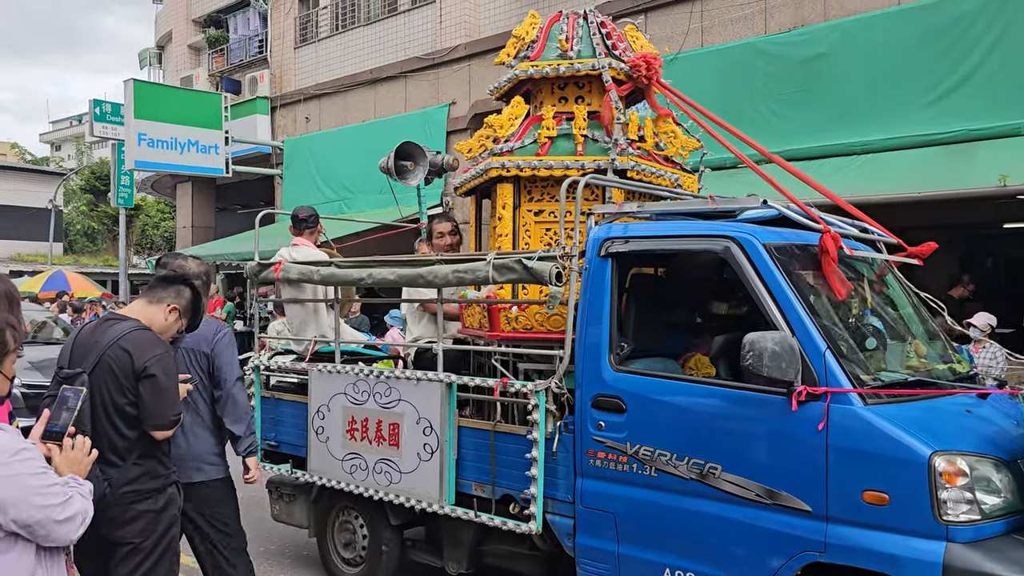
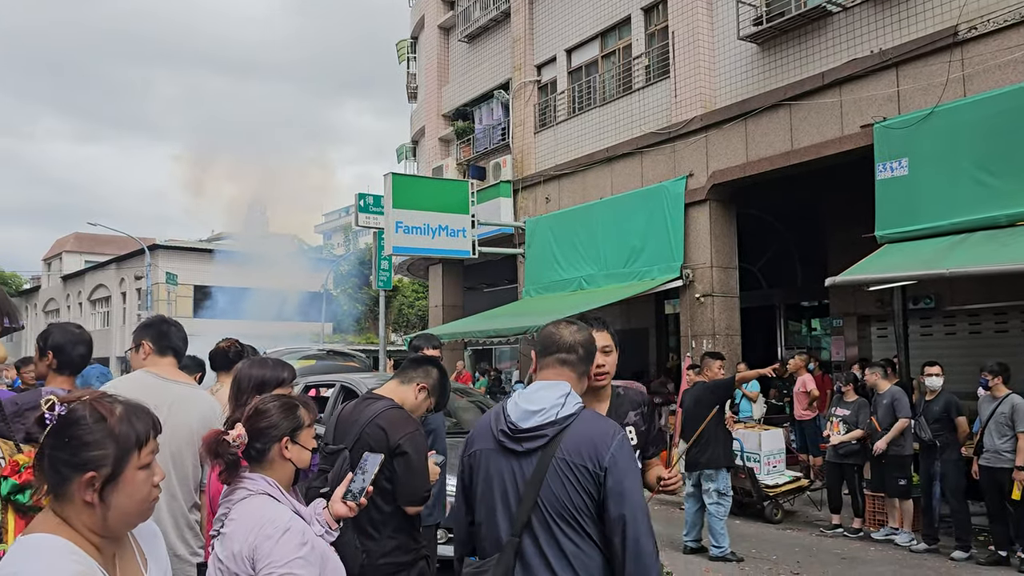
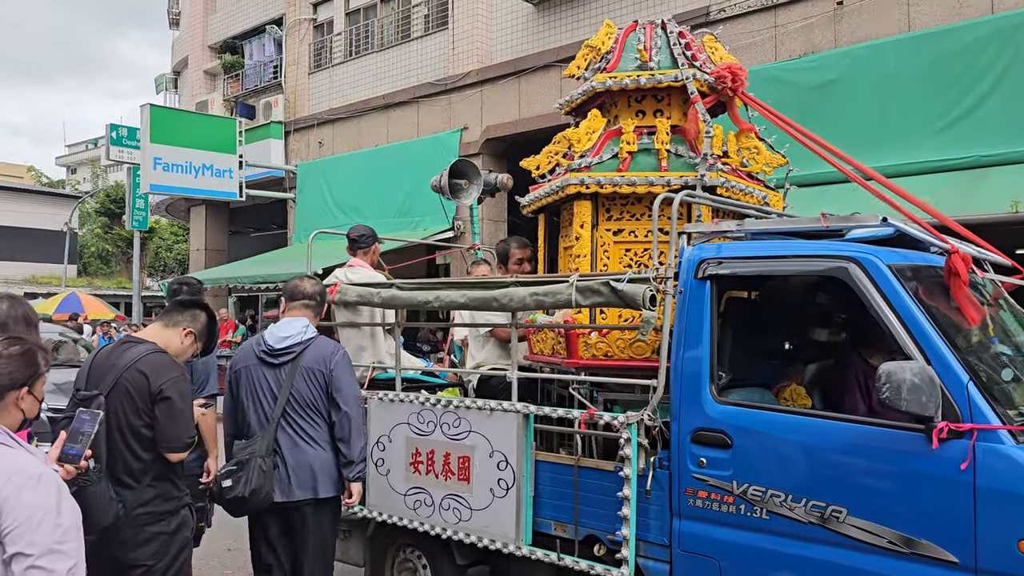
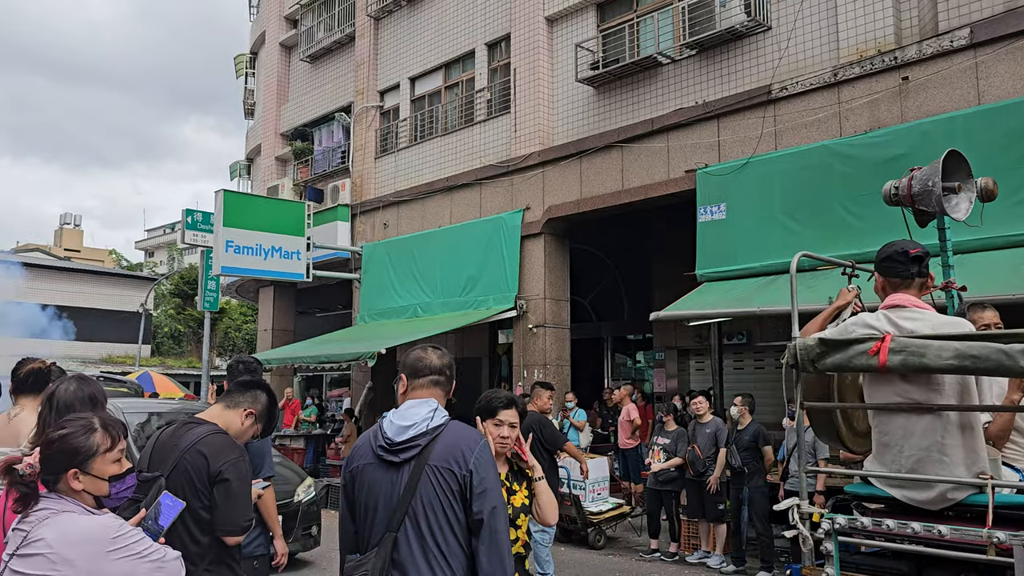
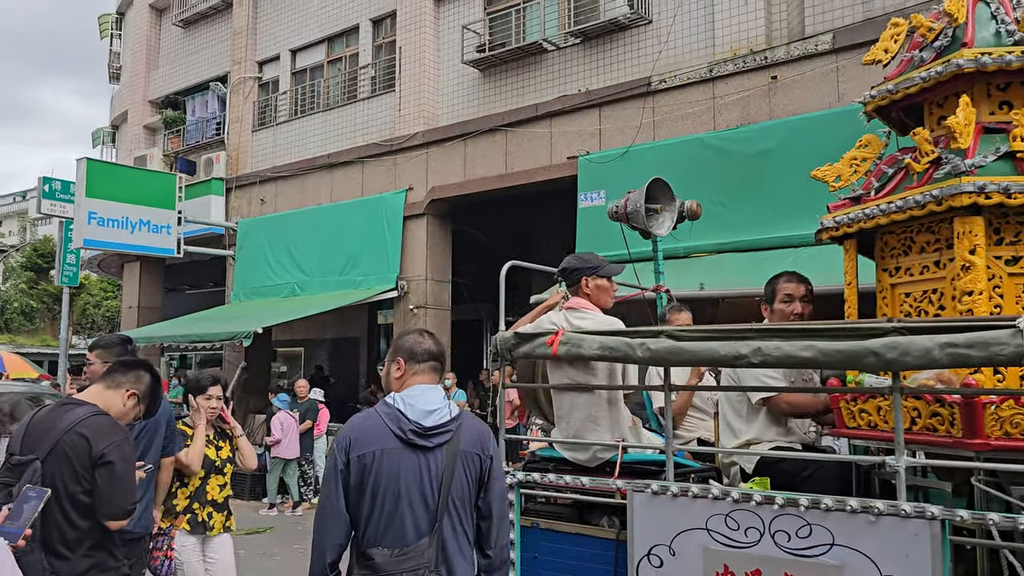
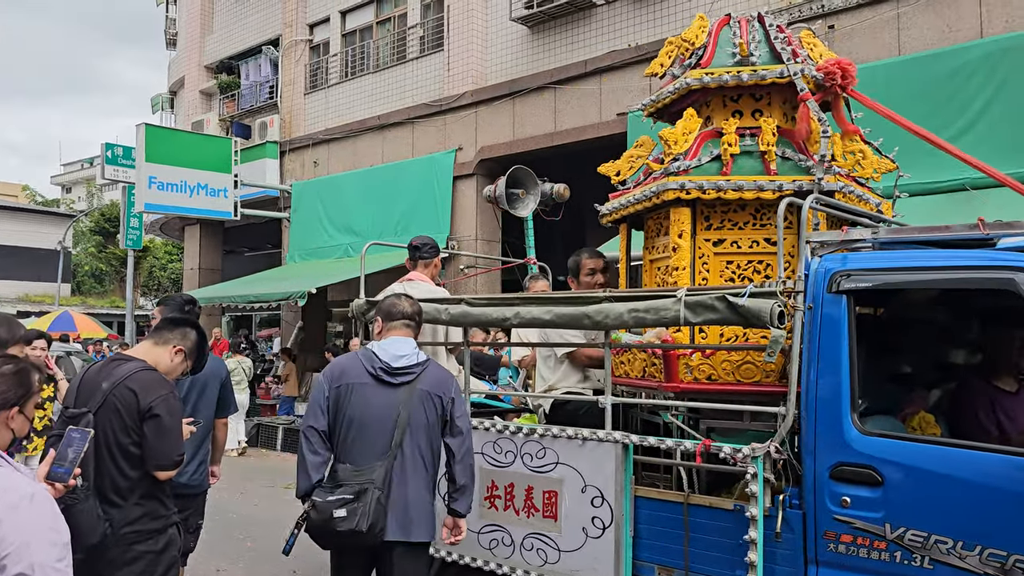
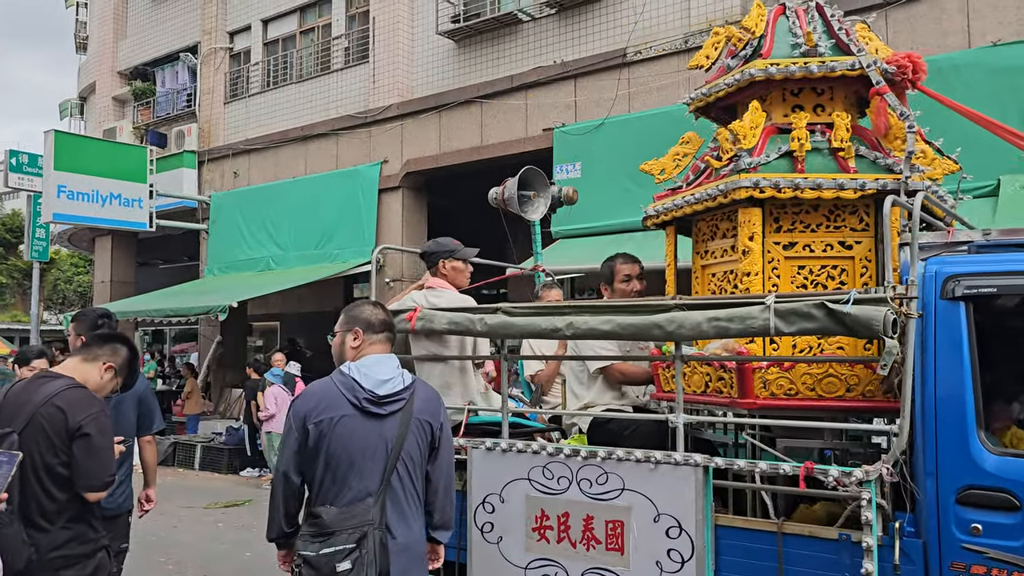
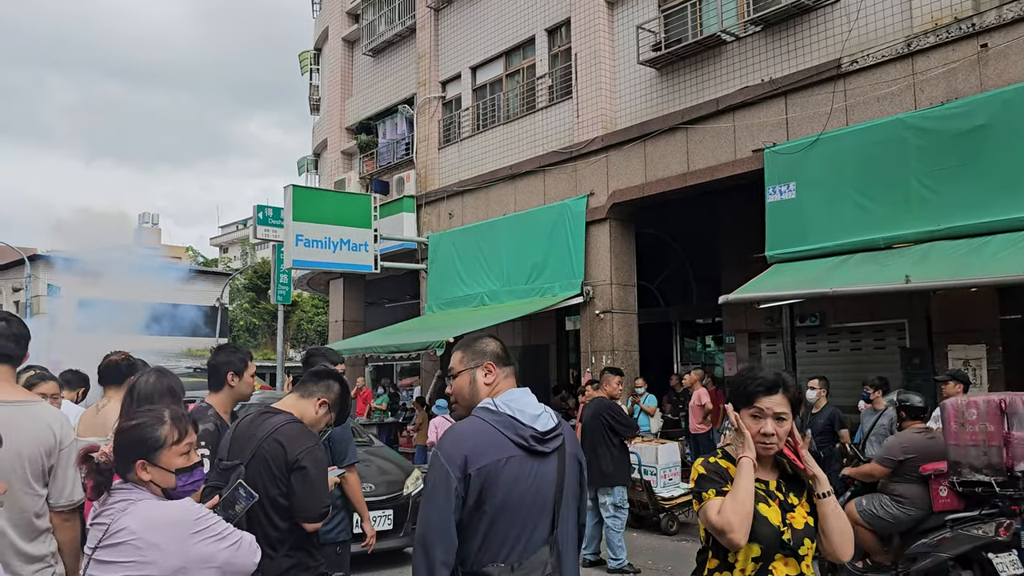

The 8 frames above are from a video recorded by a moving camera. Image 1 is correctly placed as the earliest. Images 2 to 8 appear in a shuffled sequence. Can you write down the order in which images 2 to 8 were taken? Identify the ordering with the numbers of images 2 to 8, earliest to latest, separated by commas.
3, 6, 7, 5, 4, 8, 2
